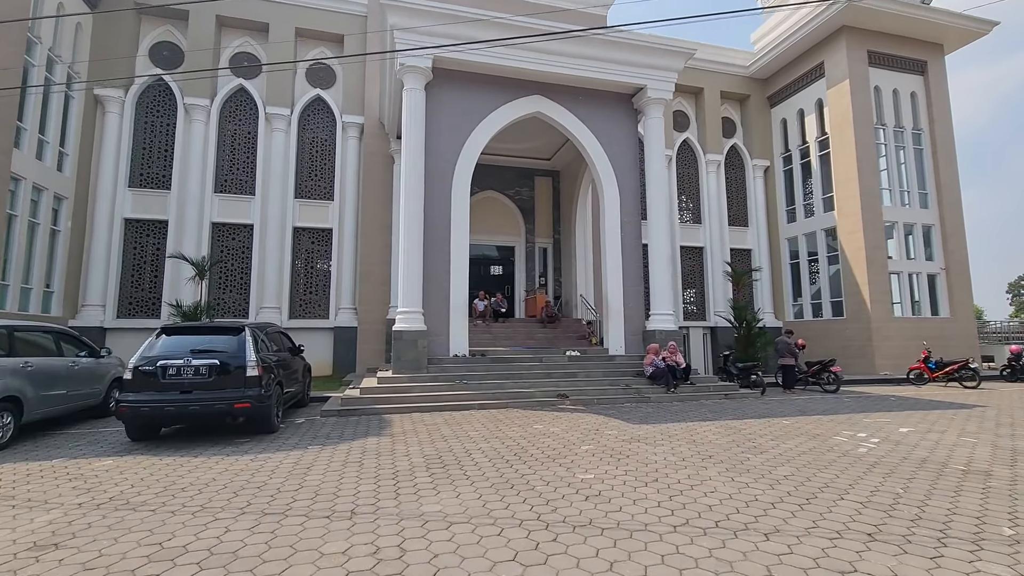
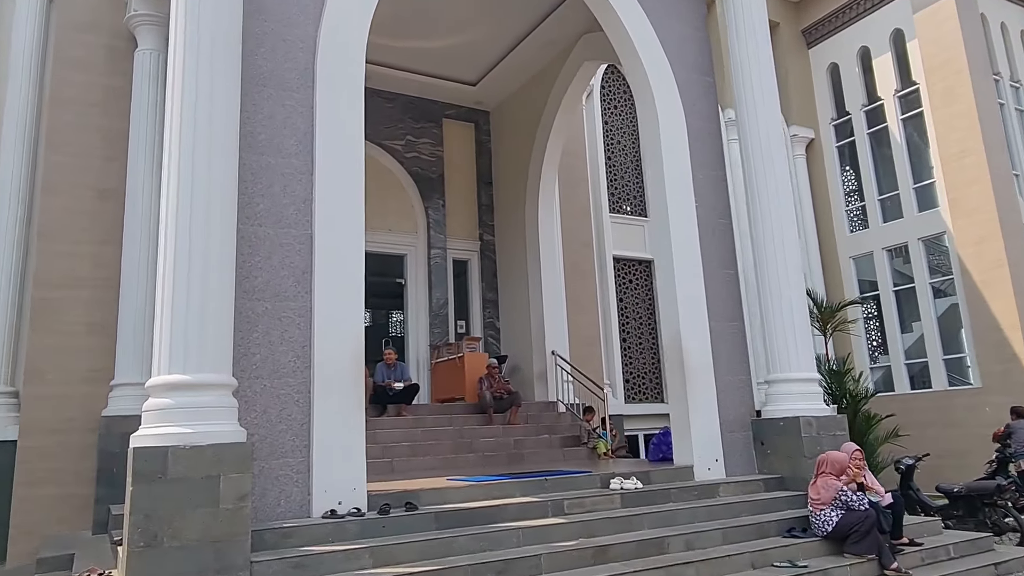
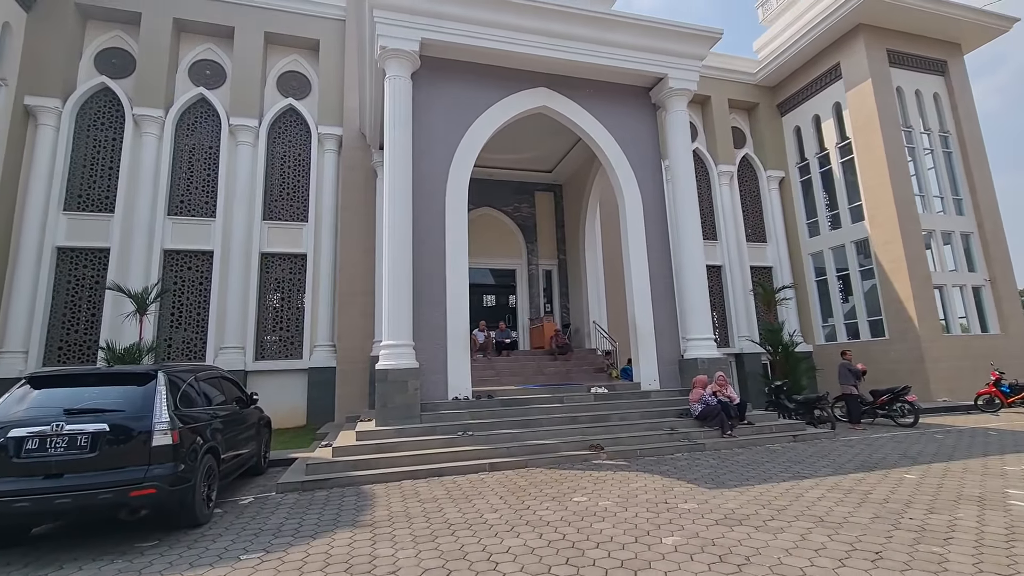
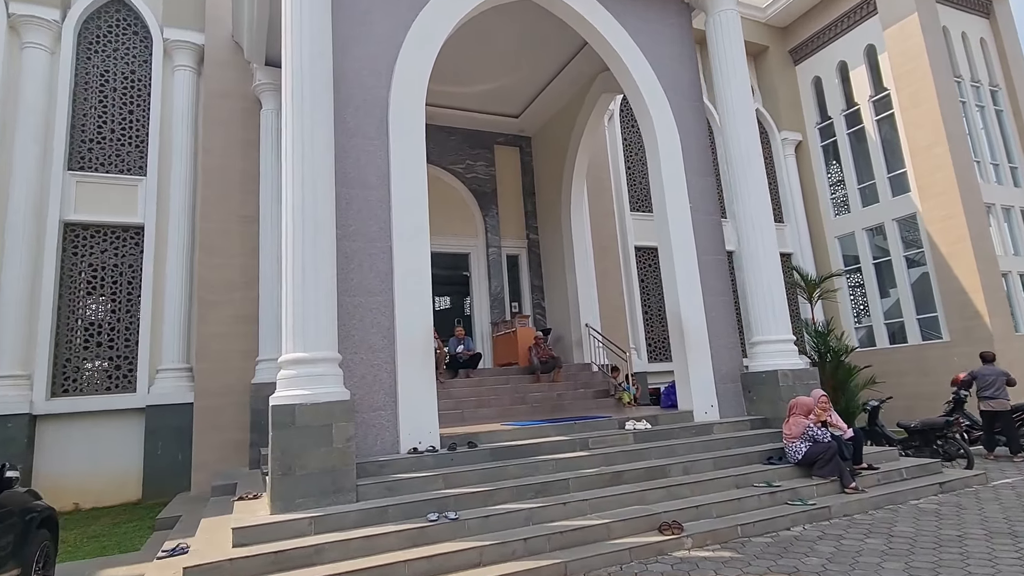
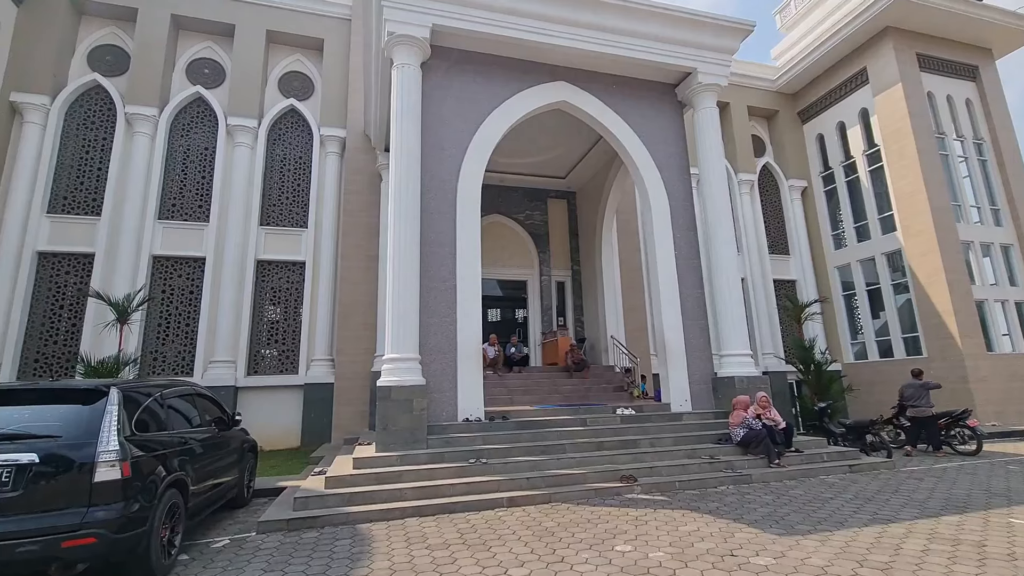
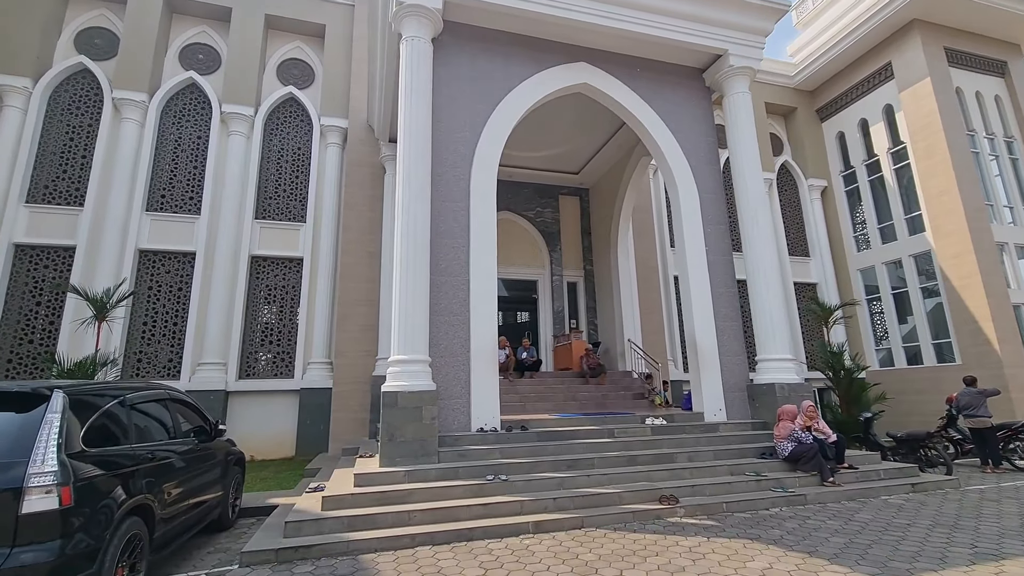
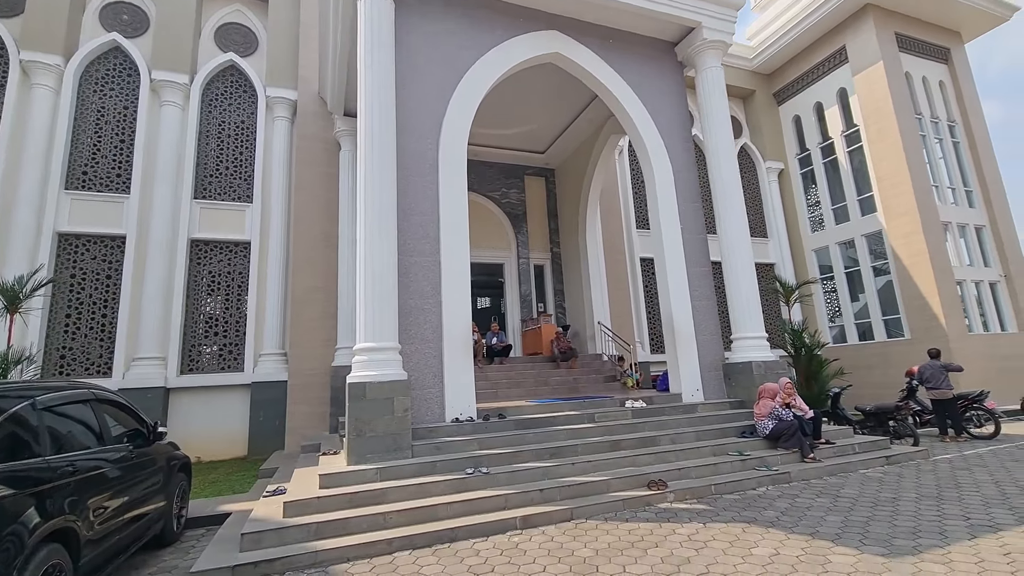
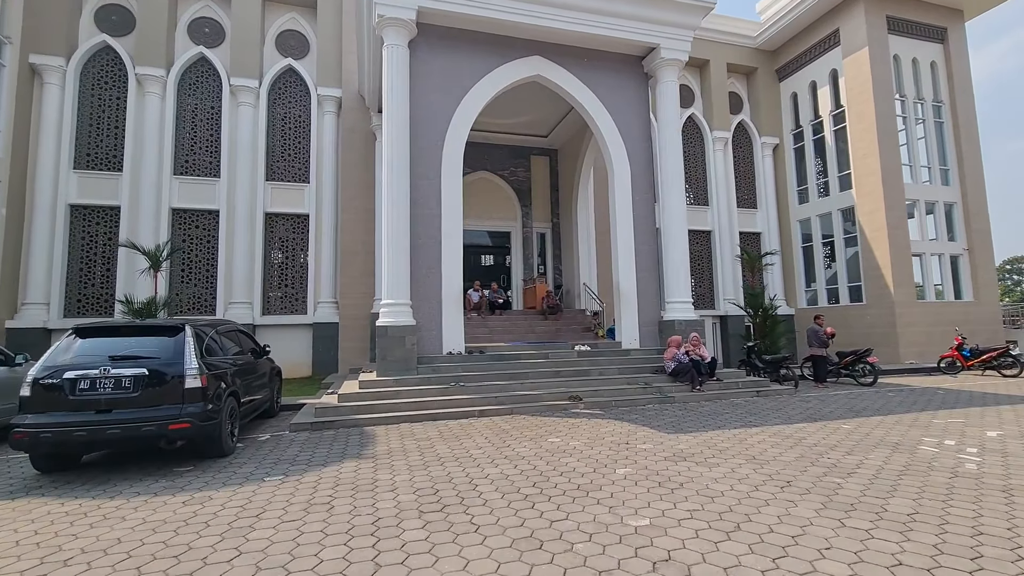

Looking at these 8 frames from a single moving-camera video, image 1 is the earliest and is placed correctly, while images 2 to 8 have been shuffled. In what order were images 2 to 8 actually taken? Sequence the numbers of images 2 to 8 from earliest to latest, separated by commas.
8, 3, 5, 6, 7, 4, 2
